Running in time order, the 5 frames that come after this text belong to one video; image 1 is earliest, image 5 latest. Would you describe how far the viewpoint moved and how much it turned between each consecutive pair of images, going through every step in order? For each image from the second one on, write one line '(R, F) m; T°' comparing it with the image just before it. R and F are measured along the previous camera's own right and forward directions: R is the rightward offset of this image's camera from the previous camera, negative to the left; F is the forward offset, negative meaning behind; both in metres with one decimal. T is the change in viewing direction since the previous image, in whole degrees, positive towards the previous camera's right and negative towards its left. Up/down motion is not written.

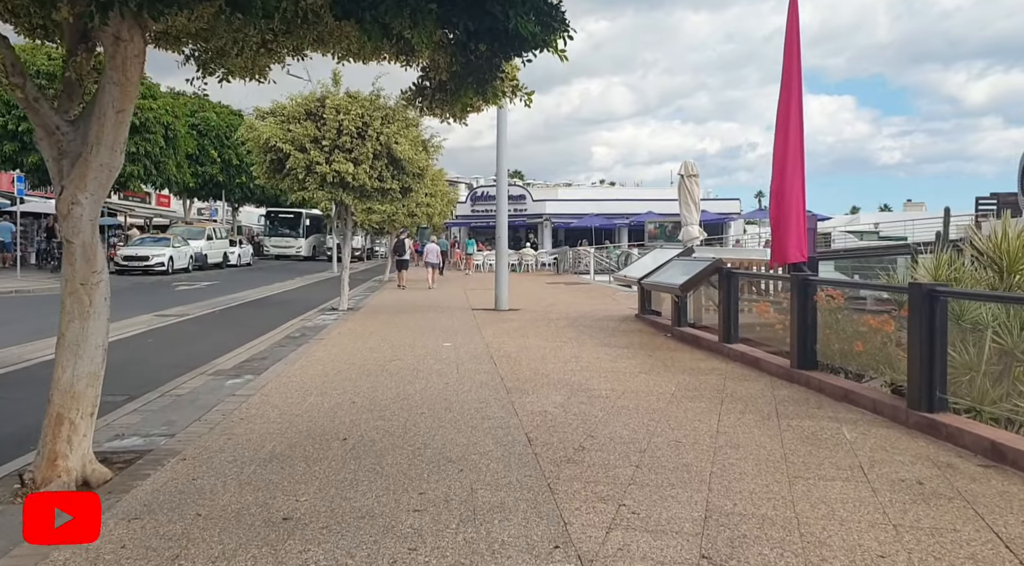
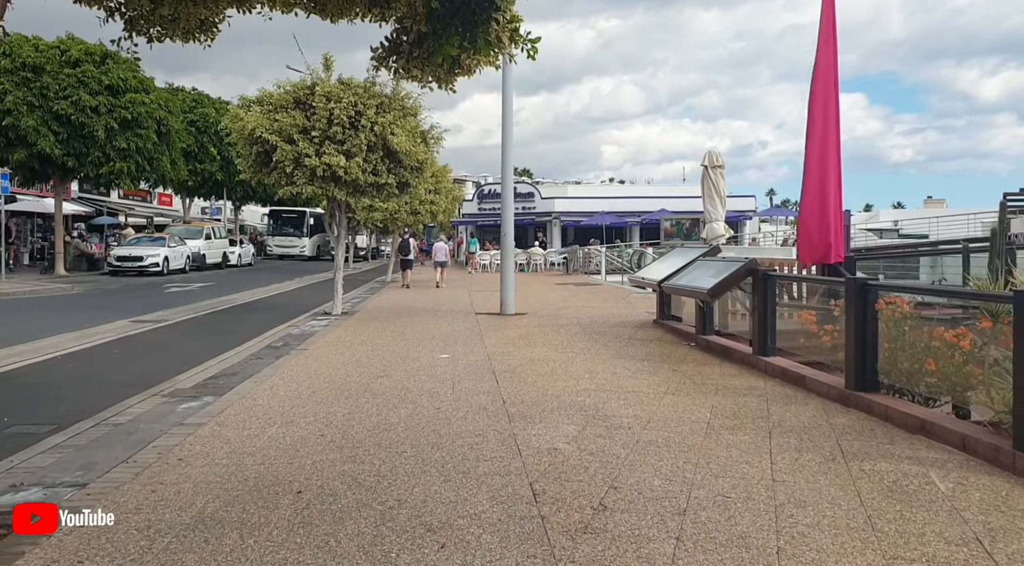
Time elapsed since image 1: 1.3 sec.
(+0.1, +1.2) m; -1°
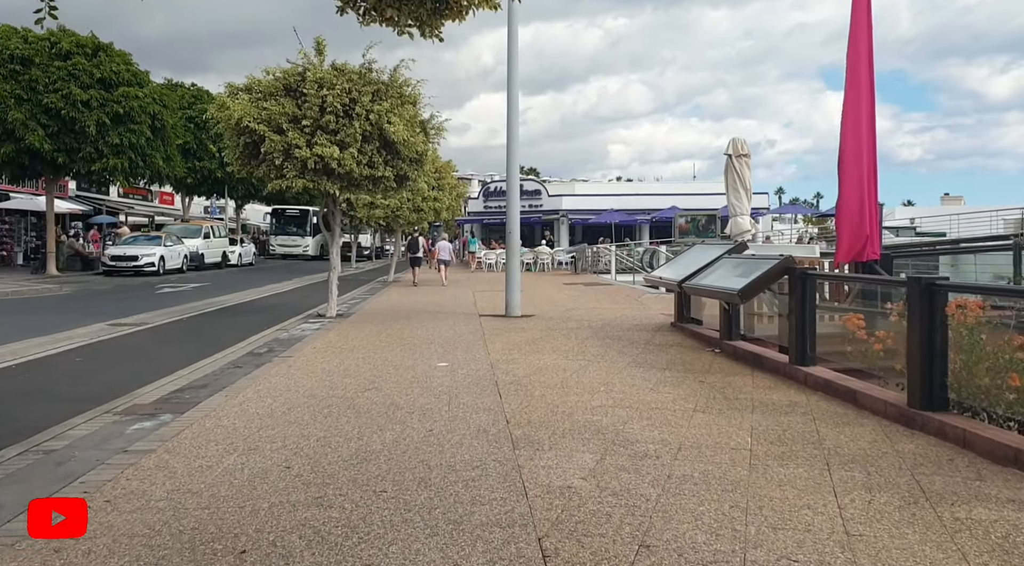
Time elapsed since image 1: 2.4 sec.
(0.0, +0.9) m; -1°
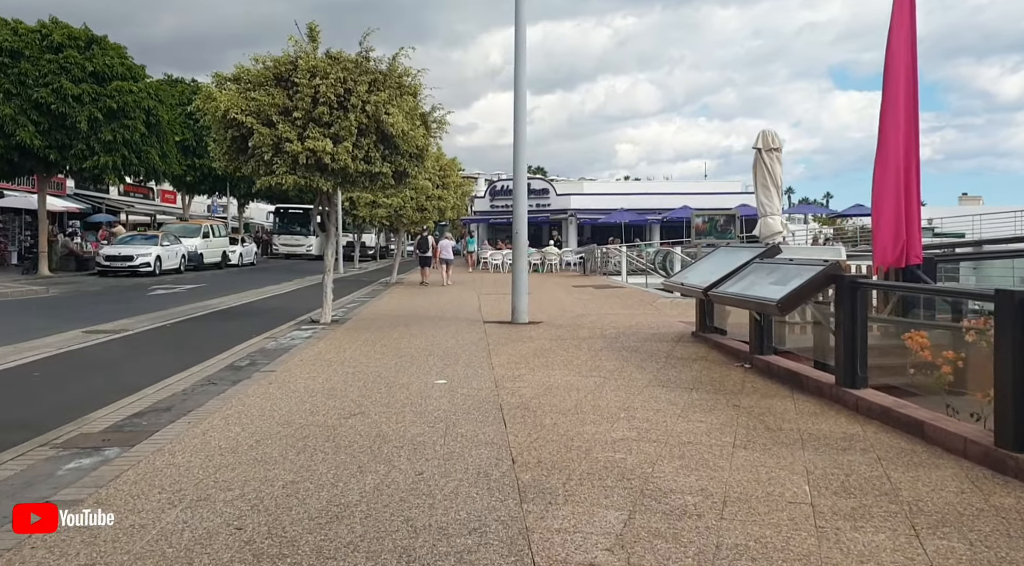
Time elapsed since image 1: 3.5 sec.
(0.0, +0.9) m; -1°
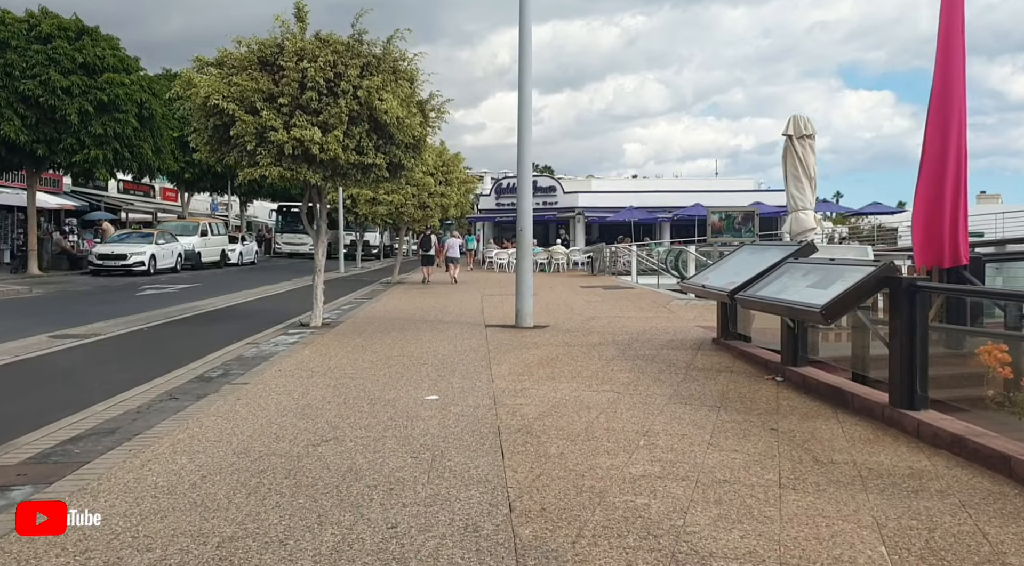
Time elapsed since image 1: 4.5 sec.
(+0.1, +0.9) m; -1°
